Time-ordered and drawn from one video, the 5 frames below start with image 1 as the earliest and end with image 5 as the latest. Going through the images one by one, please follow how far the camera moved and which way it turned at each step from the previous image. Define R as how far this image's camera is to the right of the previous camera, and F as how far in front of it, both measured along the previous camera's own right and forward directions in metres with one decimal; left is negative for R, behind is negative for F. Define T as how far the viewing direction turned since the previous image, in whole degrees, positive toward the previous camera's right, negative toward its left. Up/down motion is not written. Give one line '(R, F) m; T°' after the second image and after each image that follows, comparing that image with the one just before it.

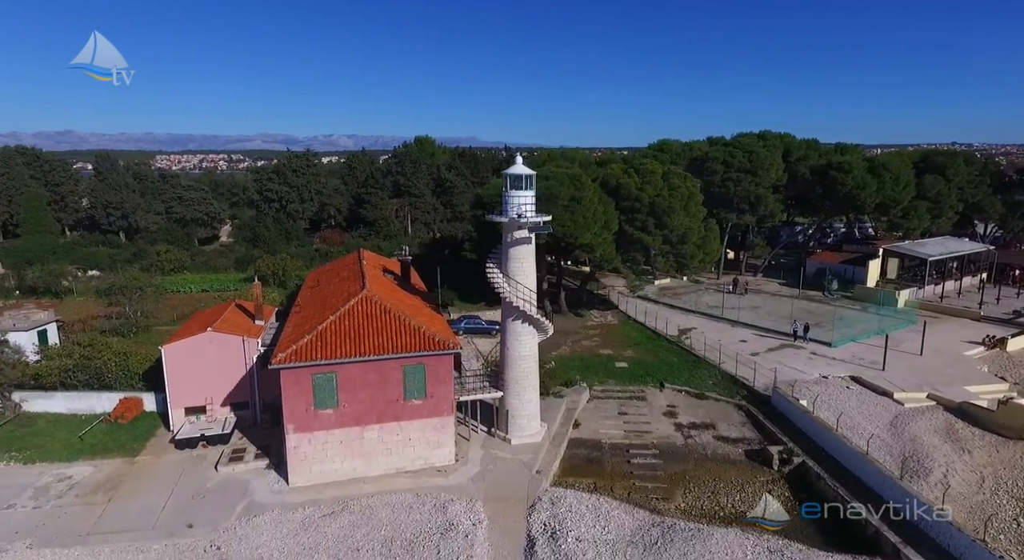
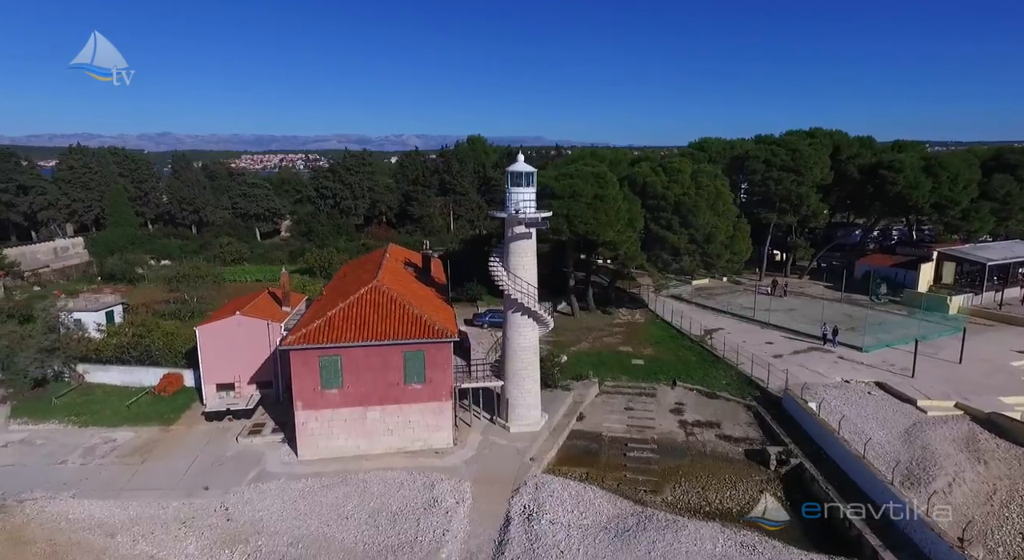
(+2.1, -0.6) m; -6°
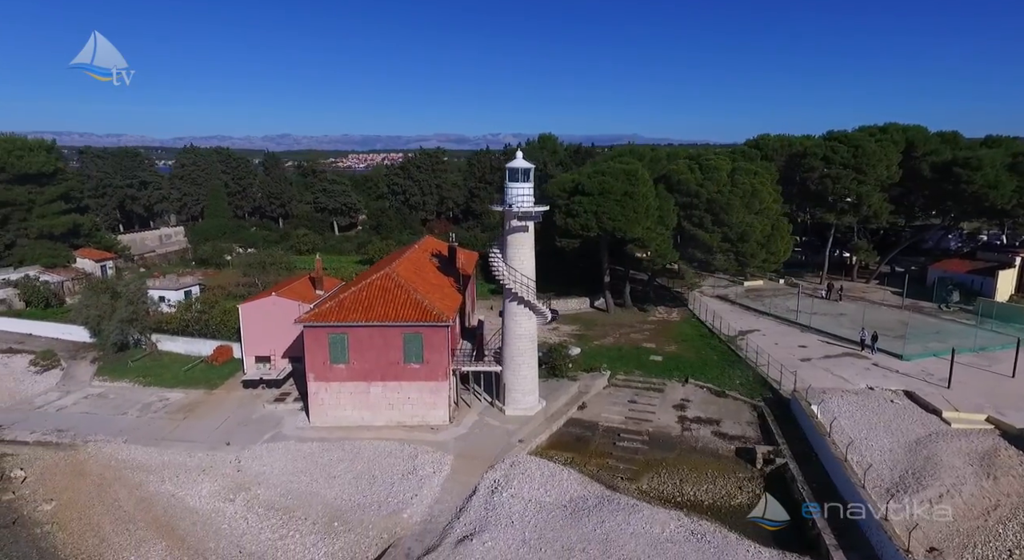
(+3.3, -0.9) m; -9°
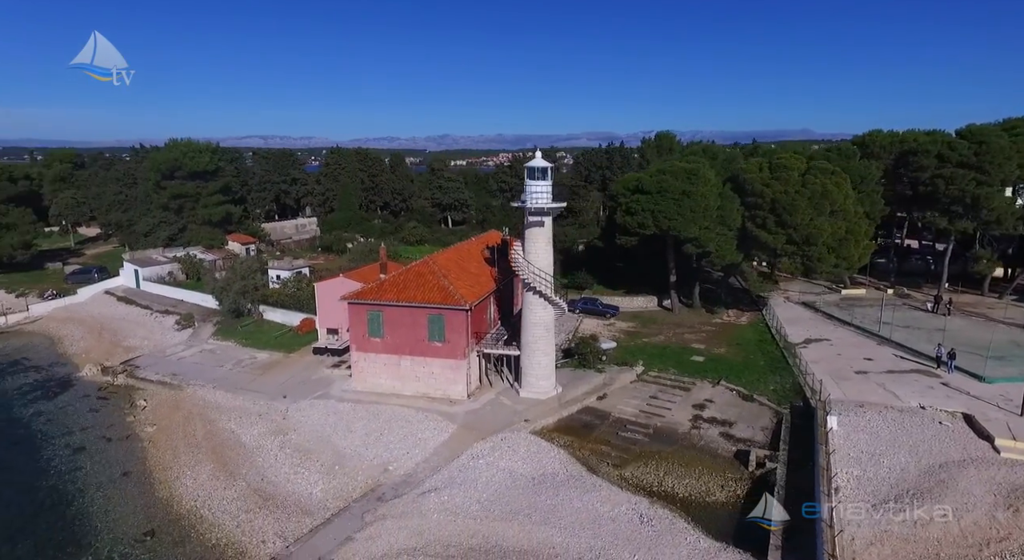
(+4.7, -1.1) m; -14°
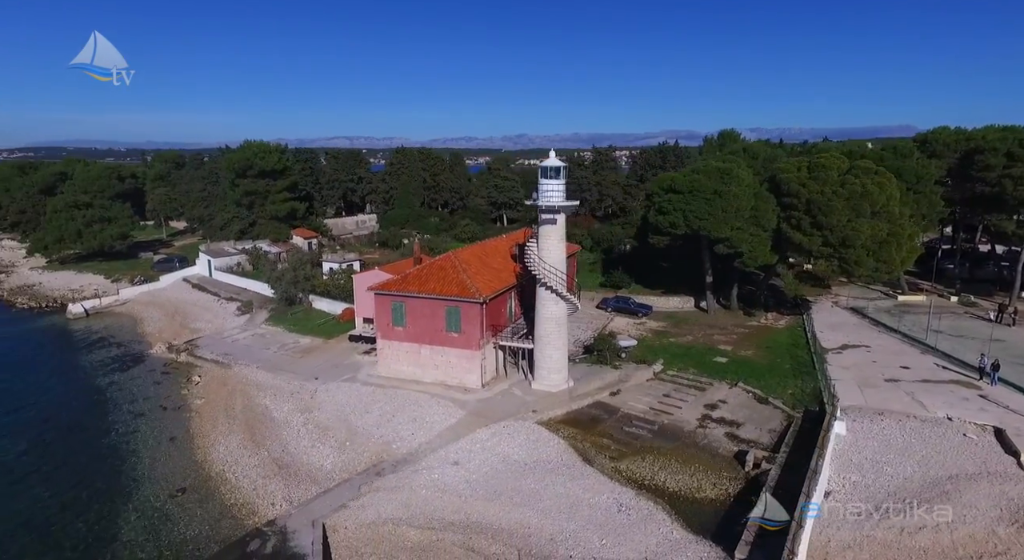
(+2.3, -0.7) m; -7°
